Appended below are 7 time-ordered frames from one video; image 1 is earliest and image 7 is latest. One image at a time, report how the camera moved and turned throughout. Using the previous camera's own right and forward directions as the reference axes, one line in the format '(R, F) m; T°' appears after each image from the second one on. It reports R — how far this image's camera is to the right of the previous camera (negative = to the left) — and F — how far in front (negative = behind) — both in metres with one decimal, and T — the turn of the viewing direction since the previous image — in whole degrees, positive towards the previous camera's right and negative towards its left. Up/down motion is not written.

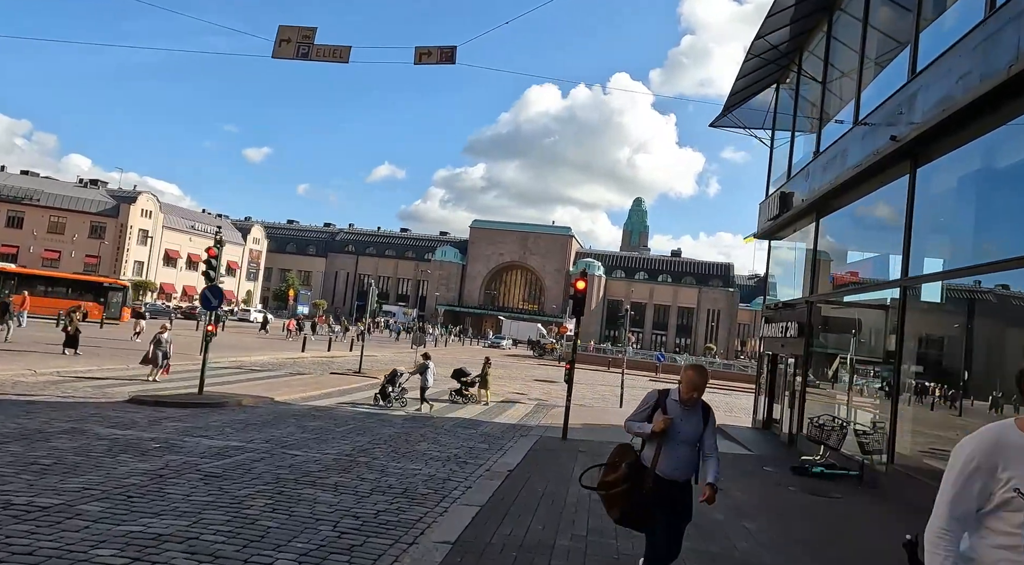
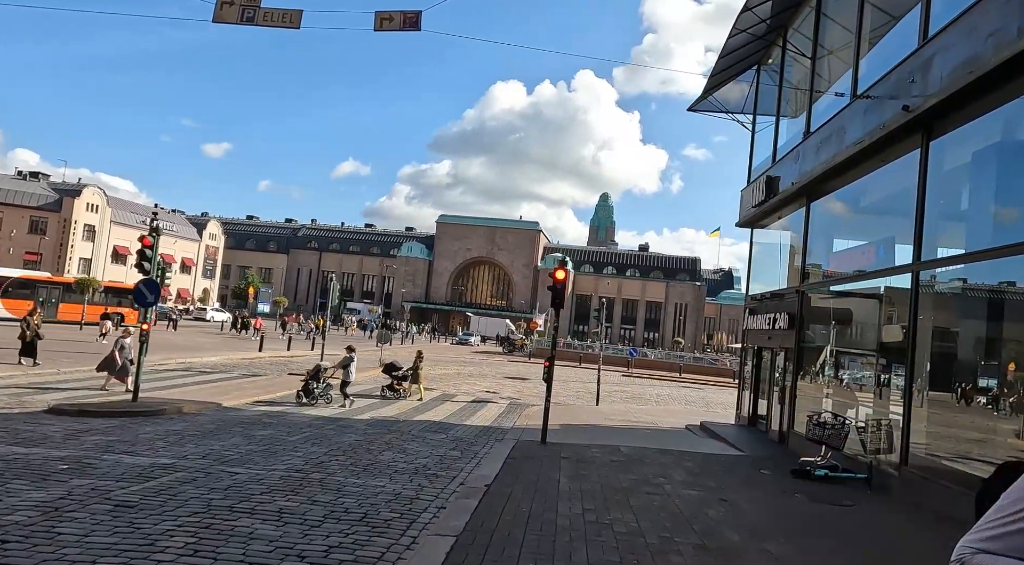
(-0.1, +1.2) m; +3°
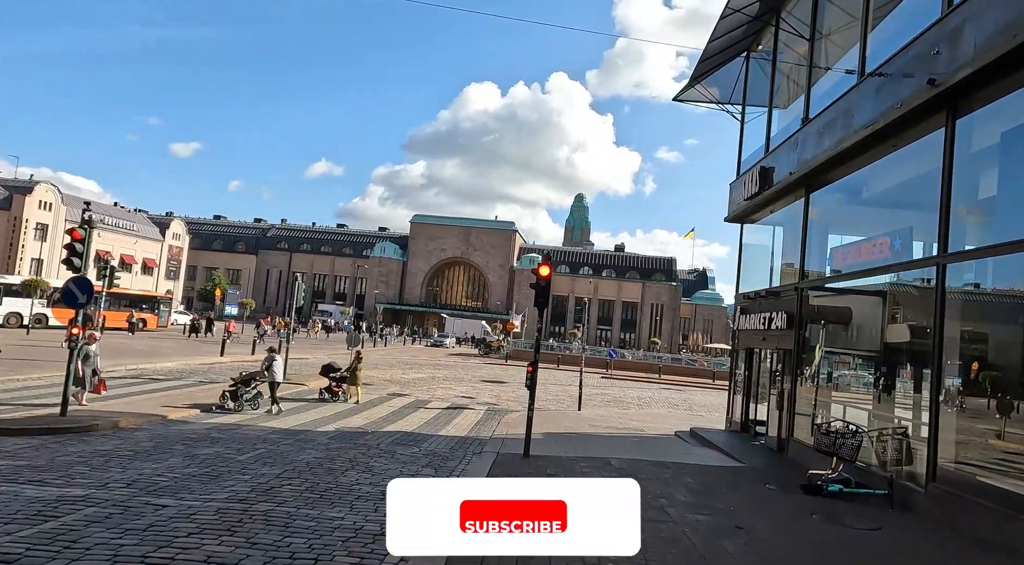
(-0.1, +1.2) m; +2°
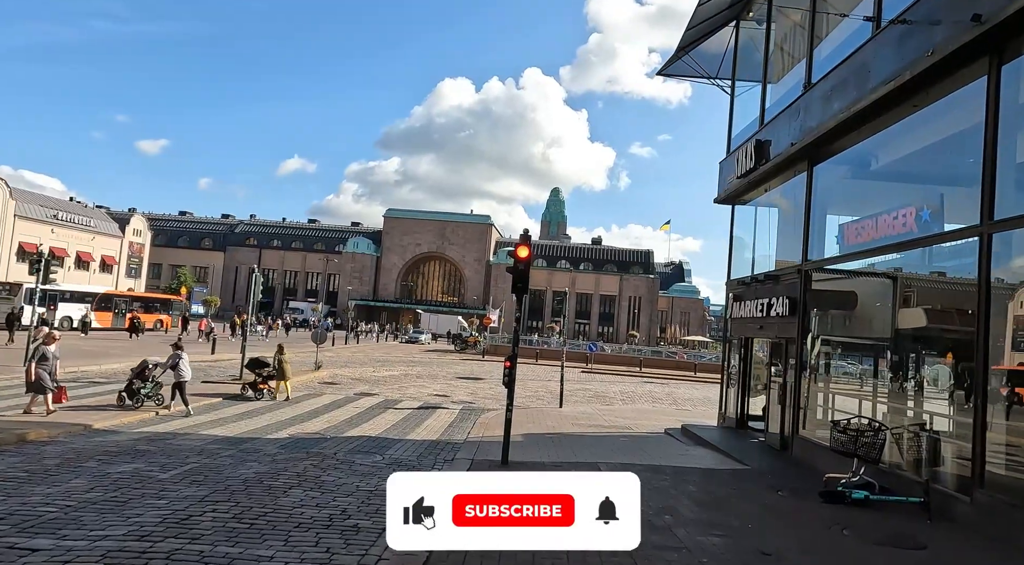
(0.0, +1.4) m; +2°
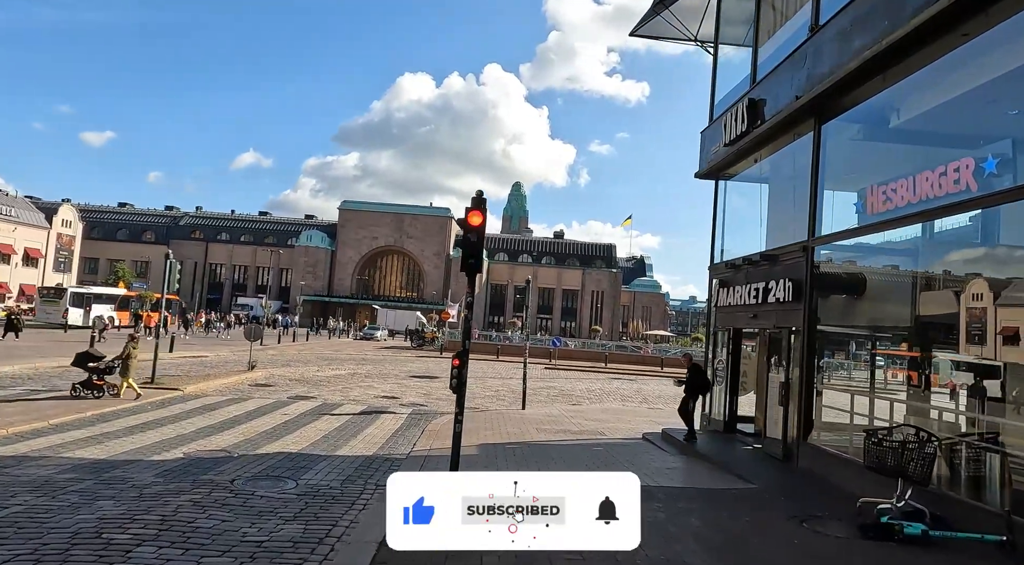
(+0.1, +2.1) m; +3°
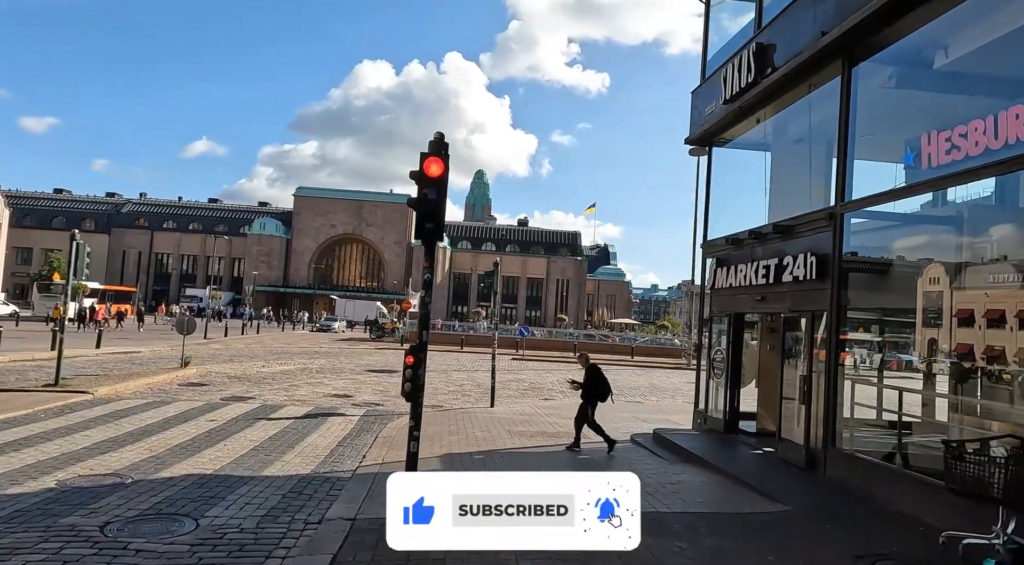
(-0.1, +1.9) m; +3°
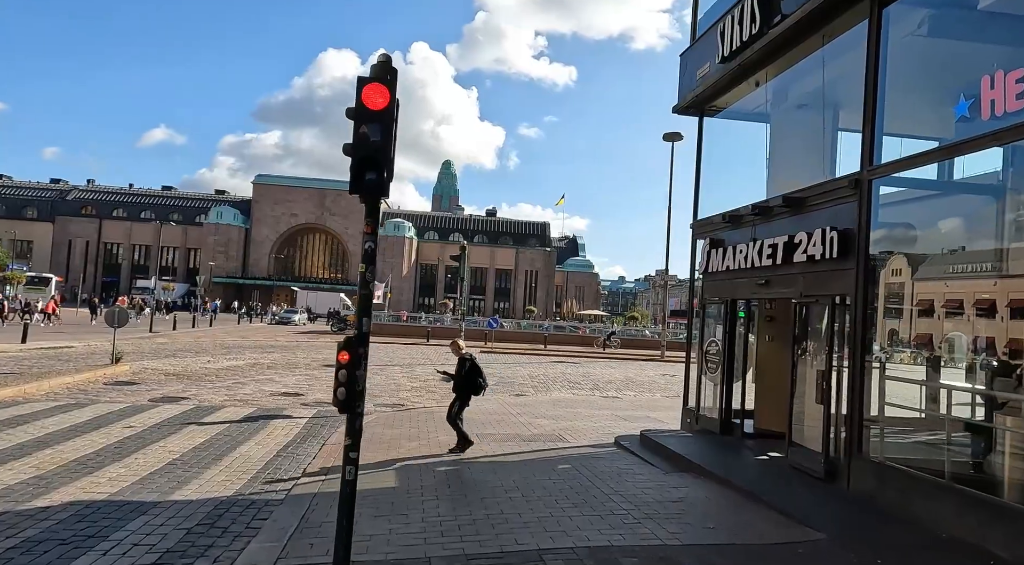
(0.0, +1.5) m; +3°
